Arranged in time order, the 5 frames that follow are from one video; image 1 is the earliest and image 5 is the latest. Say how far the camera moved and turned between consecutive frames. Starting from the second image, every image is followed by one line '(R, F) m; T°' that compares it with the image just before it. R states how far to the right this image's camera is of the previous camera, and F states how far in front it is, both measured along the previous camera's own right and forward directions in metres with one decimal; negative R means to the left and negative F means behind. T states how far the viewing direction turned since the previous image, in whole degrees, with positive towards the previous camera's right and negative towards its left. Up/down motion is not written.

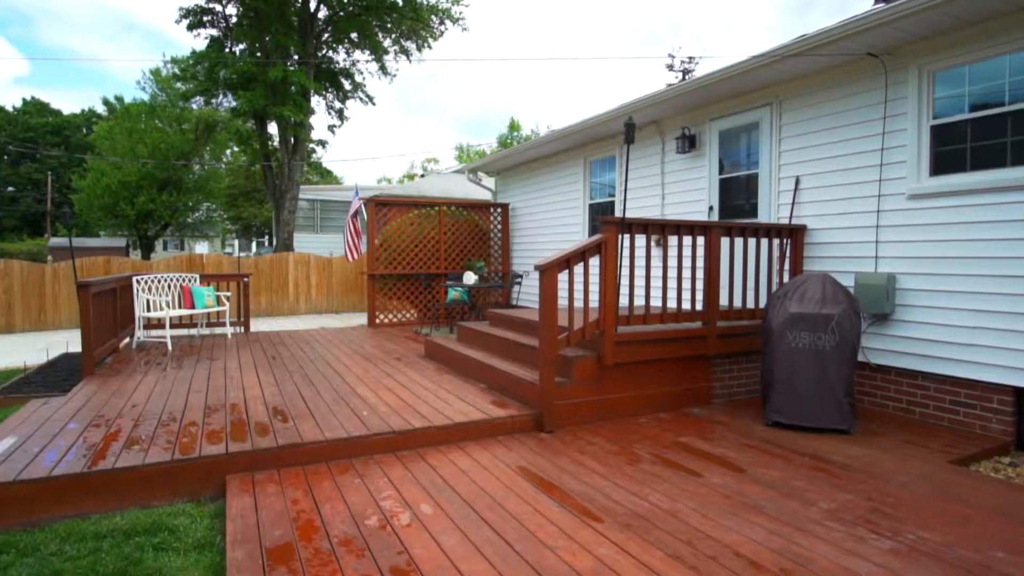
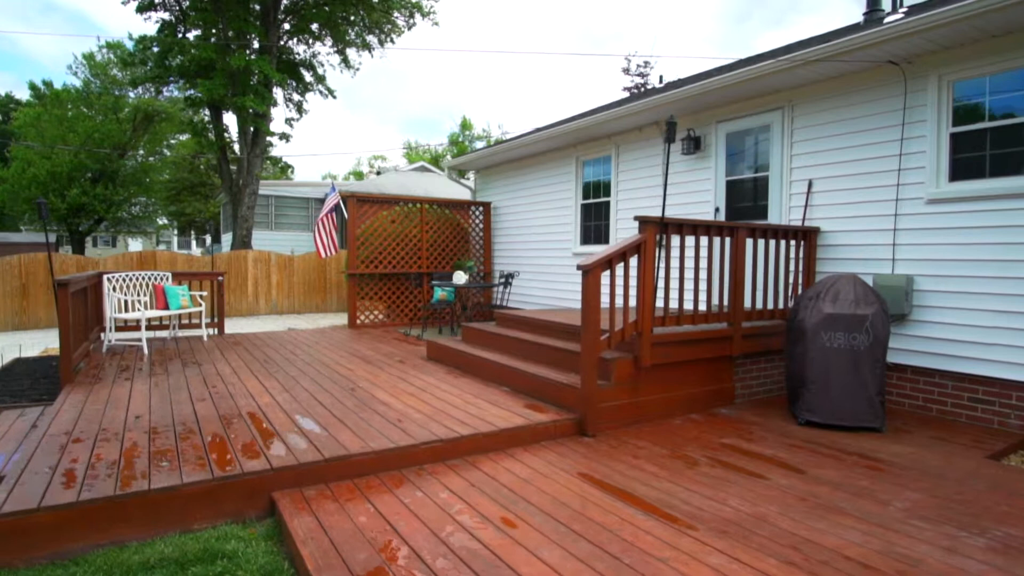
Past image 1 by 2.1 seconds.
(-0.6, +0.2) m; +5°
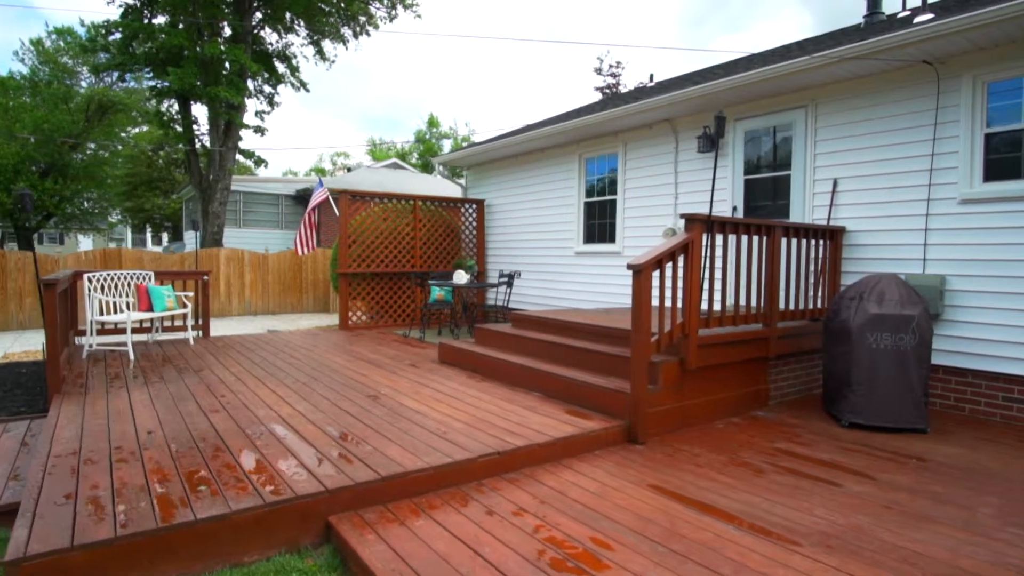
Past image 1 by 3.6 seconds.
(-0.5, +0.2) m; +4°
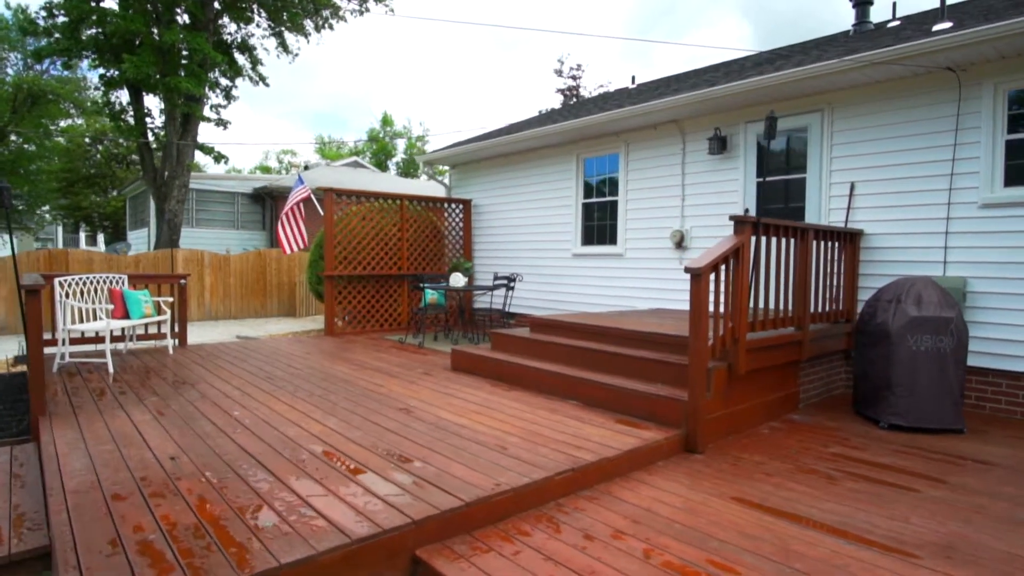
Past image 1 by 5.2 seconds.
(-0.6, +0.2) m; +5°
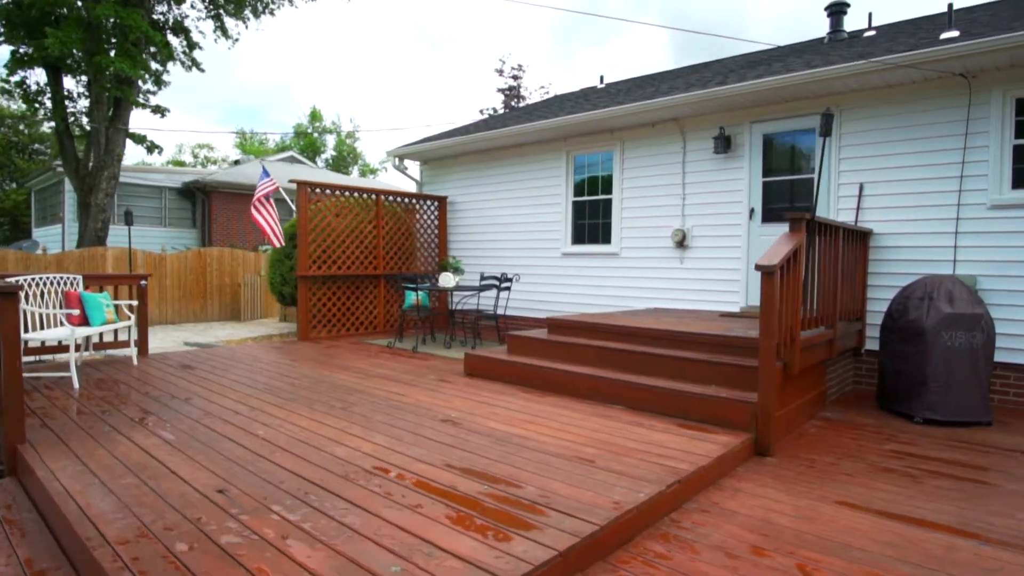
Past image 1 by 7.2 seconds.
(-0.8, +0.3) m; +7°
